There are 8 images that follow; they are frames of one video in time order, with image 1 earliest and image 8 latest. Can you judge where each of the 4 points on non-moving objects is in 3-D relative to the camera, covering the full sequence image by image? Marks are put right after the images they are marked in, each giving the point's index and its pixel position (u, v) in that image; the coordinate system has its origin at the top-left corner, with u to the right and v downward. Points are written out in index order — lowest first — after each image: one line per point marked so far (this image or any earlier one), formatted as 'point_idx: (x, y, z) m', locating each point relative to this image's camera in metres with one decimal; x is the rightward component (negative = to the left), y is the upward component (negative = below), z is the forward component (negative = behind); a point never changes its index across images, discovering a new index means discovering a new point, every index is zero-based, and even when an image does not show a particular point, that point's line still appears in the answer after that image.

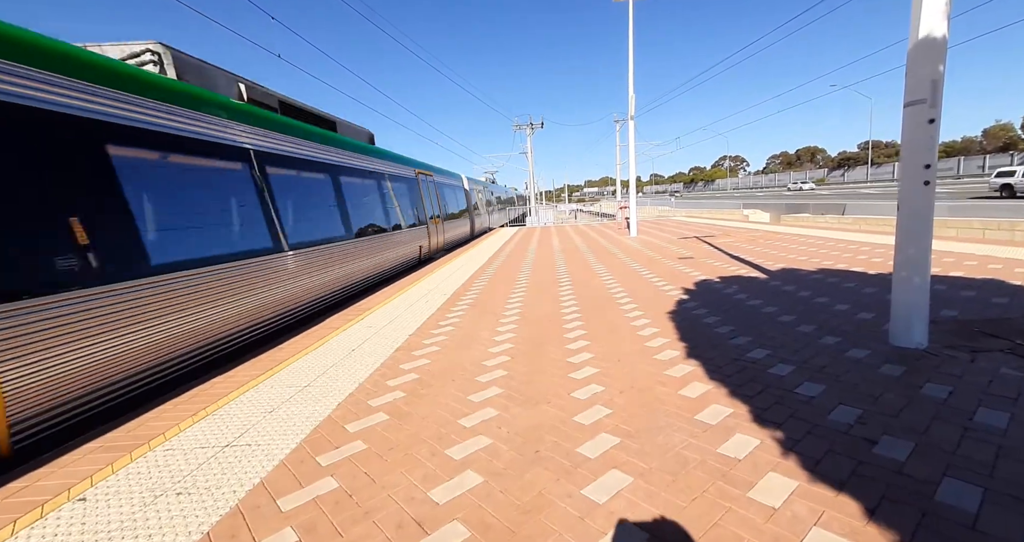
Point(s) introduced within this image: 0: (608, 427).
0: (+0.6, -1.1, +2.9) m
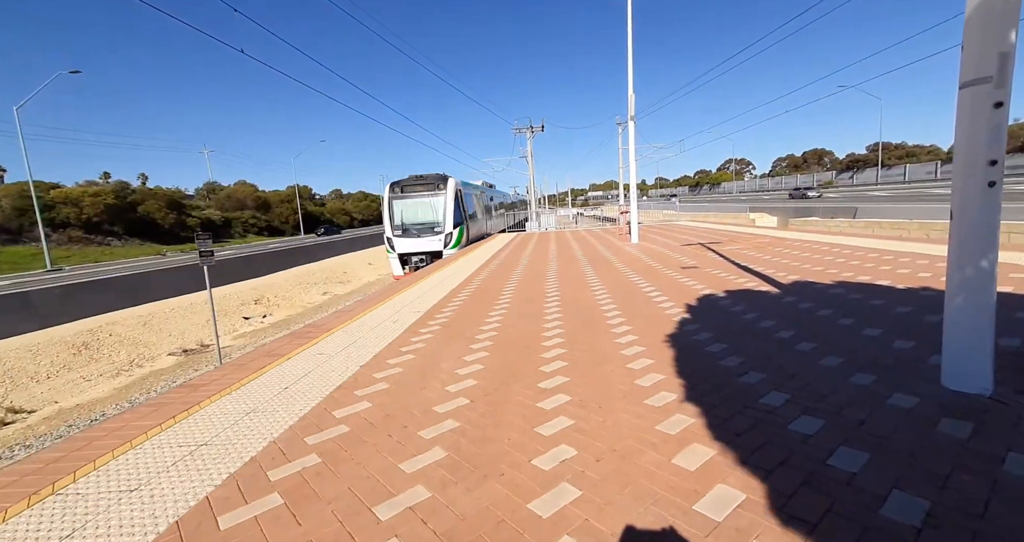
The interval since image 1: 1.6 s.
0: (+0.3, -1.3, +2.1) m
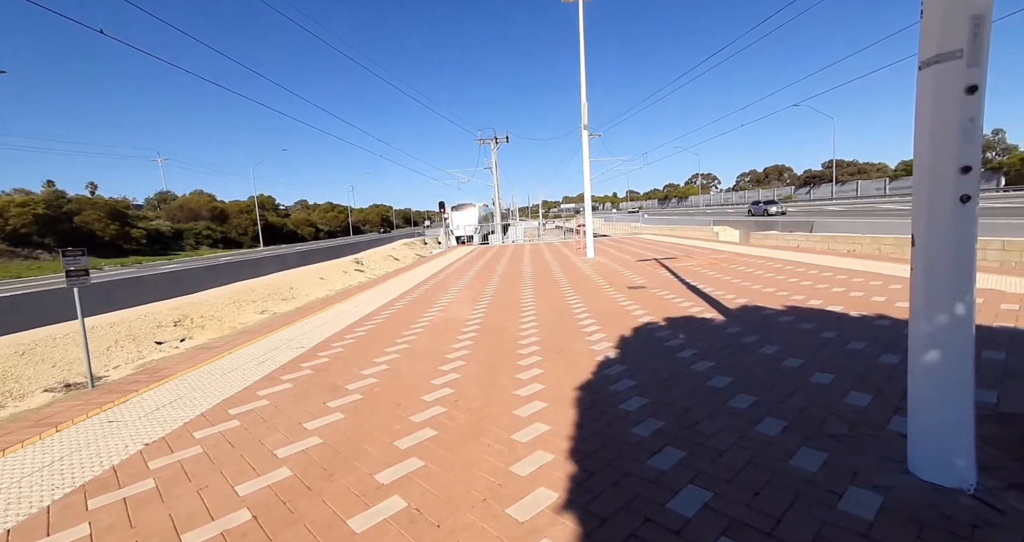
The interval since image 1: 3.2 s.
0: (-0.7, -1.5, +1.0) m
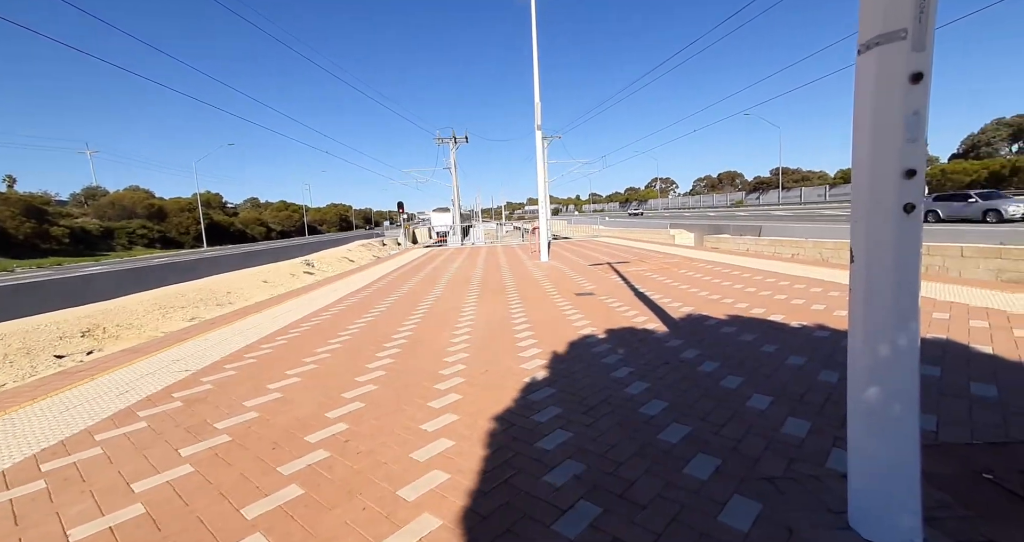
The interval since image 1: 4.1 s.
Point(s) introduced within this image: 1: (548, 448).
0: (-1.2, -1.6, +0.4) m
1: (+0.3, -1.3, +3.2) m
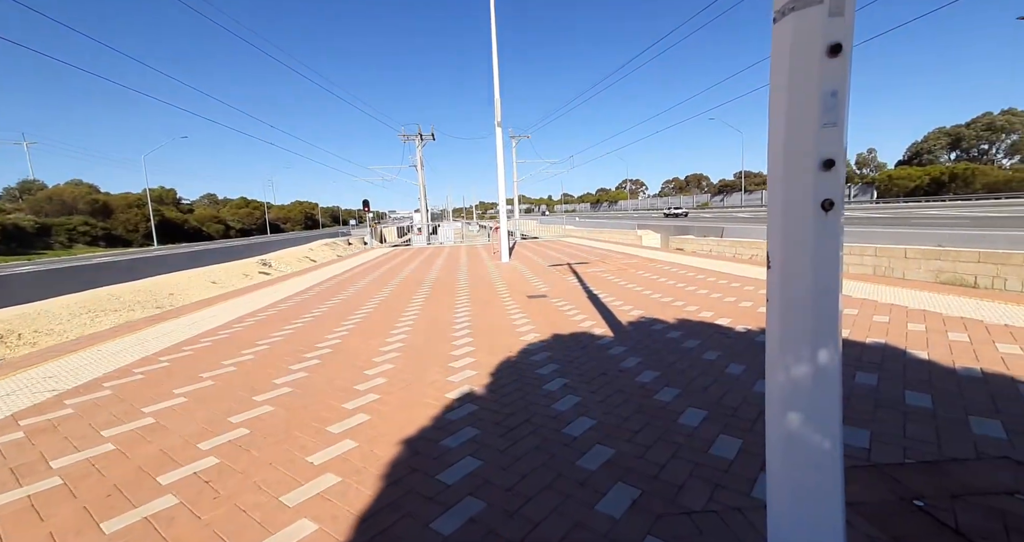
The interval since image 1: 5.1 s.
0: (-1.7, -1.7, -0.1) m
1: (-0.4, -1.3, +2.8) m
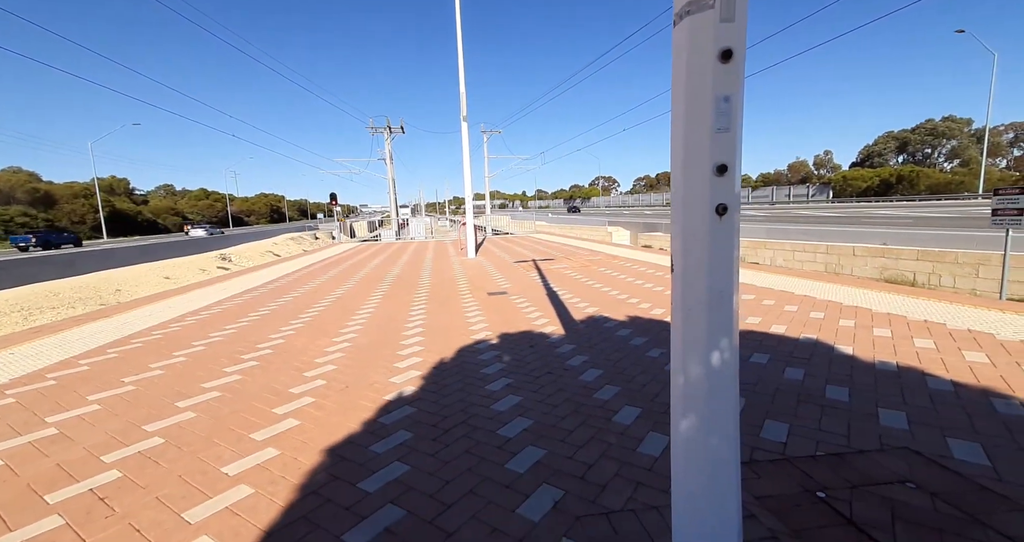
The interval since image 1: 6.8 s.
0: (-2.0, -1.7, -0.3) m
1: (-0.9, -1.3, +2.7) m
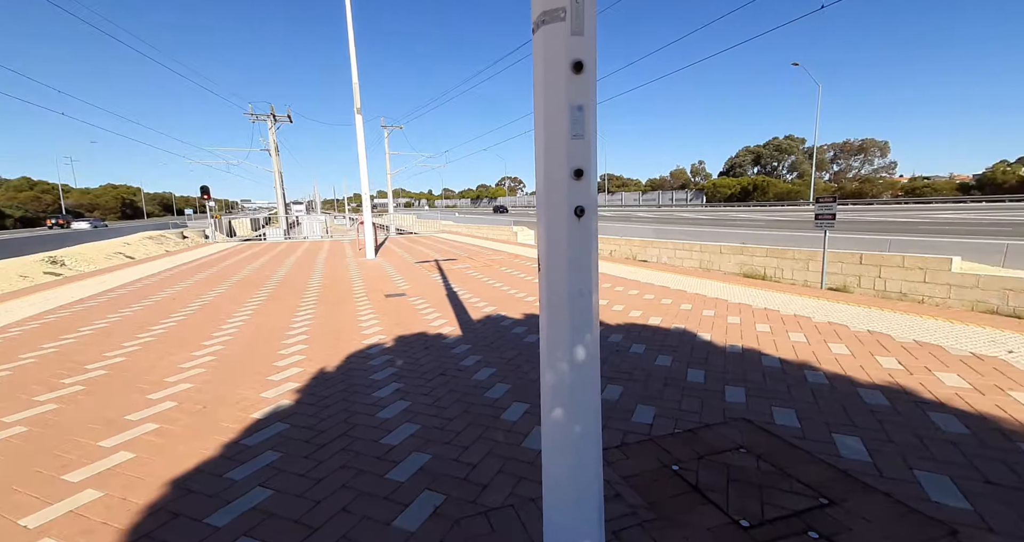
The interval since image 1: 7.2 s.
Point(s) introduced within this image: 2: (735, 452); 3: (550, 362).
0: (-2.0, -1.7, -0.7) m
1: (-1.6, -1.3, +2.4) m
2: (+1.4, -1.1, +2.7) m
3: (+0.2, -0.4, +1.9) m
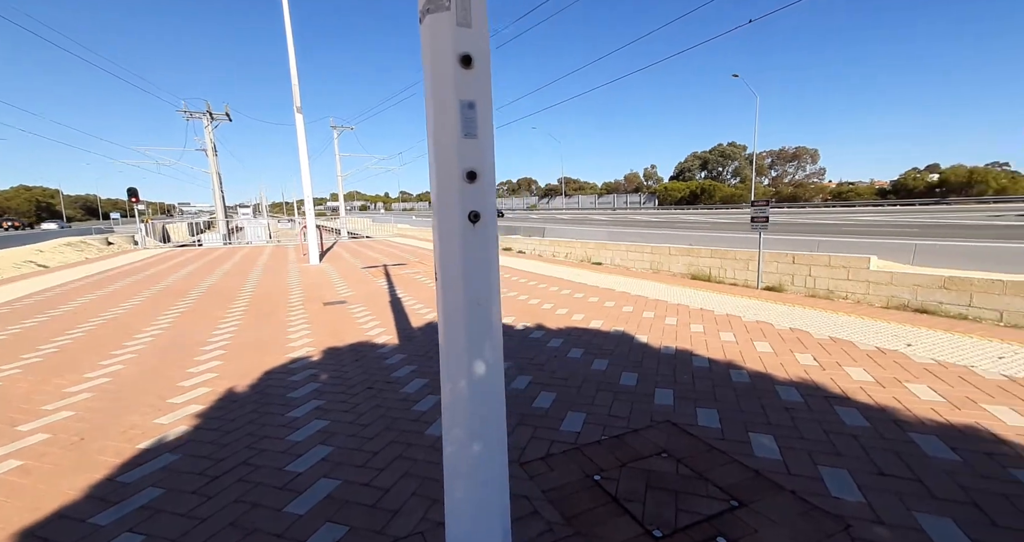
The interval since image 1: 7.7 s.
0: (-2.2, -1.8, -1.1) m
1: (-2.0, -1.4, +2.1) m
2: (+0.9, -1.1, +2.6) m
3: (-0.3, -0.4, +1.7) m
